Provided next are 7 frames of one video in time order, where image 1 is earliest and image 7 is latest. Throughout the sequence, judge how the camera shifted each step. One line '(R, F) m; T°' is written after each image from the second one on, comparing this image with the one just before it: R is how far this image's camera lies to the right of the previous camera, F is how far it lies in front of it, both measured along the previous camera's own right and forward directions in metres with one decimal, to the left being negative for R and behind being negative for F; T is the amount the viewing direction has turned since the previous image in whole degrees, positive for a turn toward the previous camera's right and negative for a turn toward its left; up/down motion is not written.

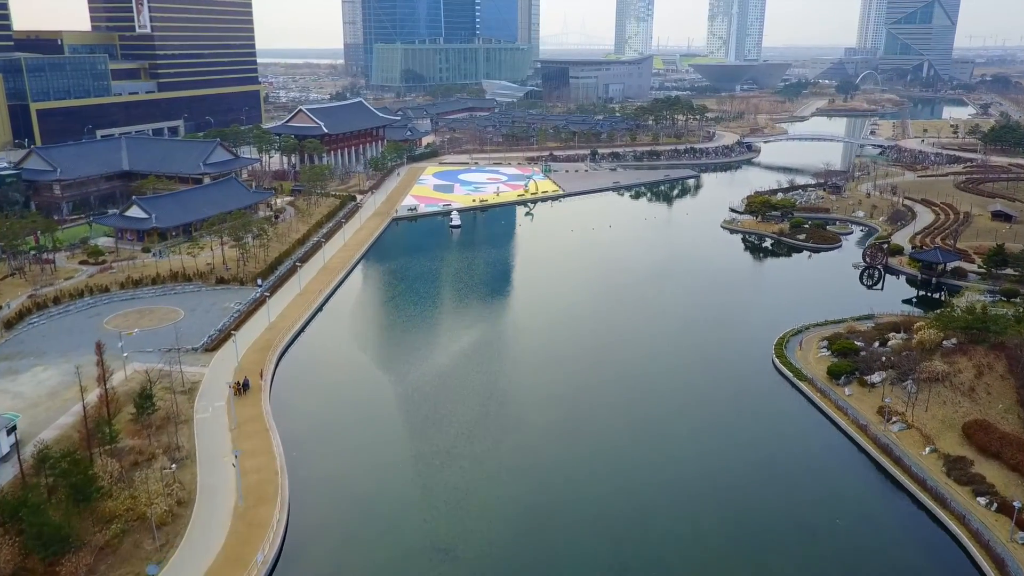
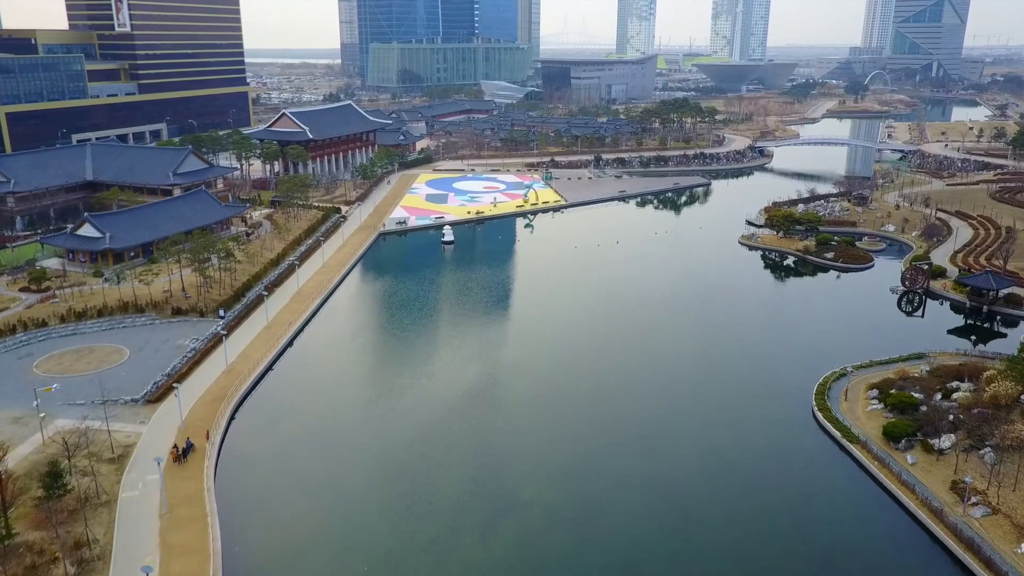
(+0.1, +3.5) m; 0°
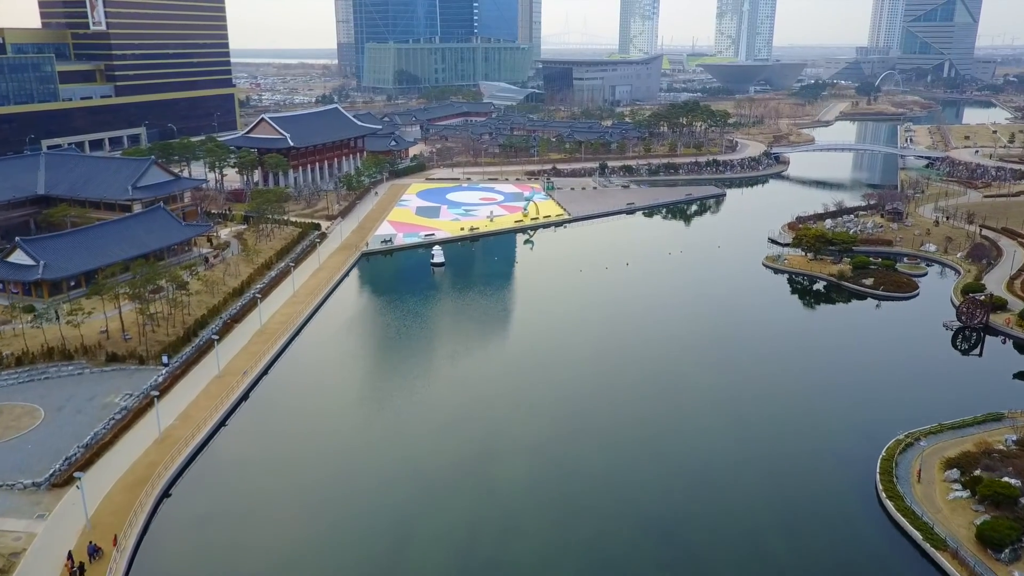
(+0.2, +3.9) m; 0°
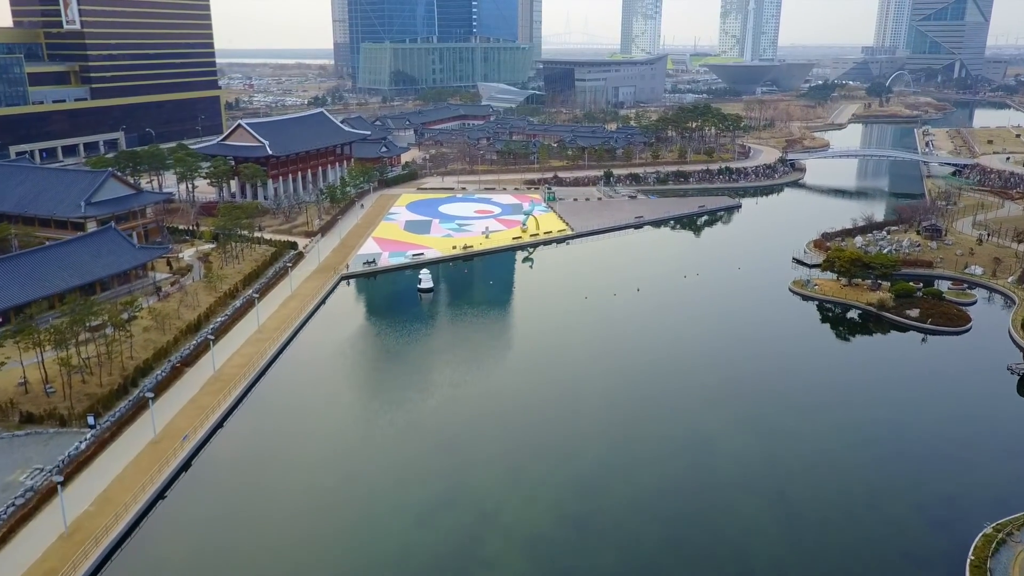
(+0.2, +3.6) m; 0°
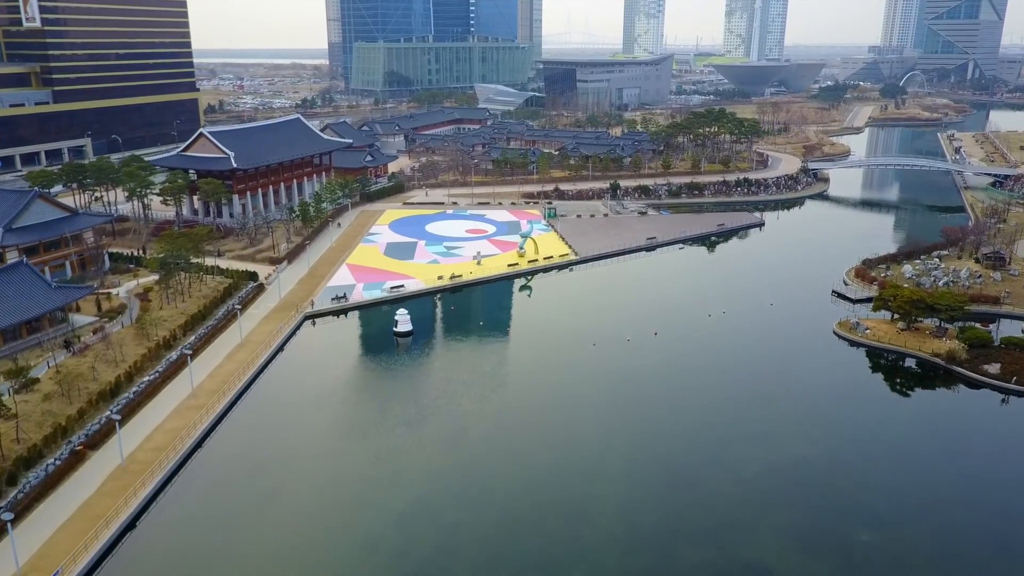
(+0.2, +4.6) m; 0°
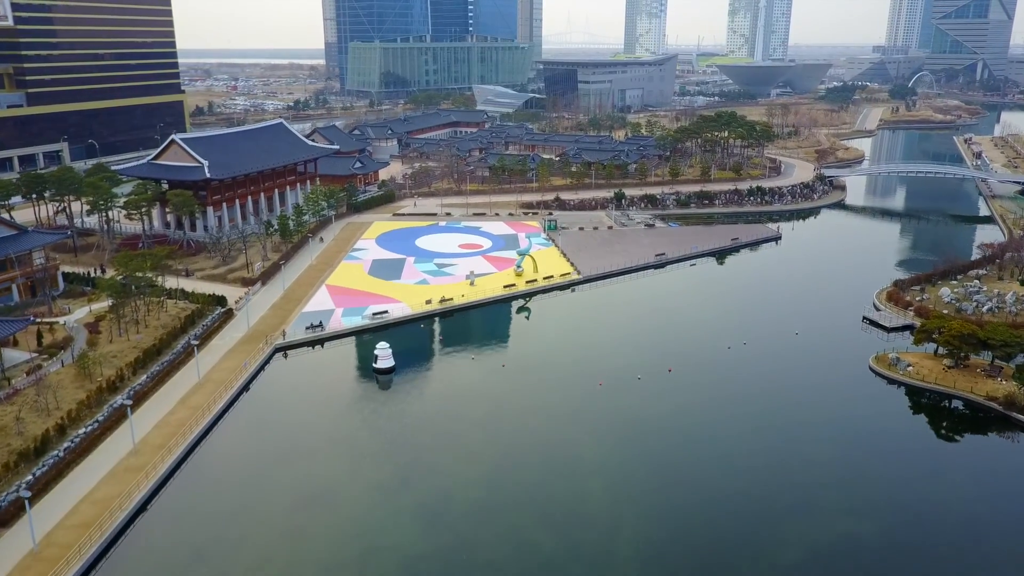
(+0.1, +2.8) m; 0°
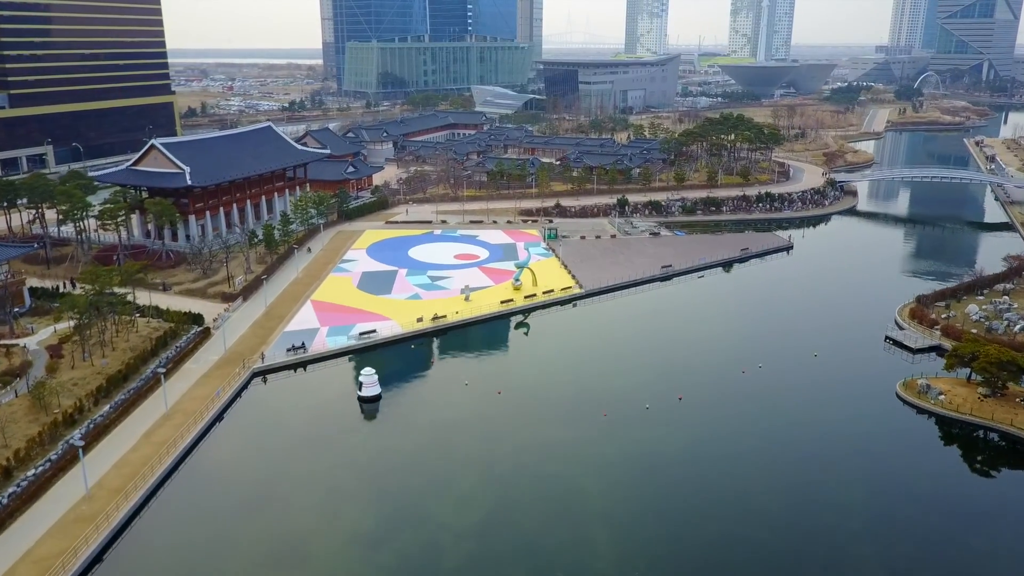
(+0.1, +1.7) m; 0°
